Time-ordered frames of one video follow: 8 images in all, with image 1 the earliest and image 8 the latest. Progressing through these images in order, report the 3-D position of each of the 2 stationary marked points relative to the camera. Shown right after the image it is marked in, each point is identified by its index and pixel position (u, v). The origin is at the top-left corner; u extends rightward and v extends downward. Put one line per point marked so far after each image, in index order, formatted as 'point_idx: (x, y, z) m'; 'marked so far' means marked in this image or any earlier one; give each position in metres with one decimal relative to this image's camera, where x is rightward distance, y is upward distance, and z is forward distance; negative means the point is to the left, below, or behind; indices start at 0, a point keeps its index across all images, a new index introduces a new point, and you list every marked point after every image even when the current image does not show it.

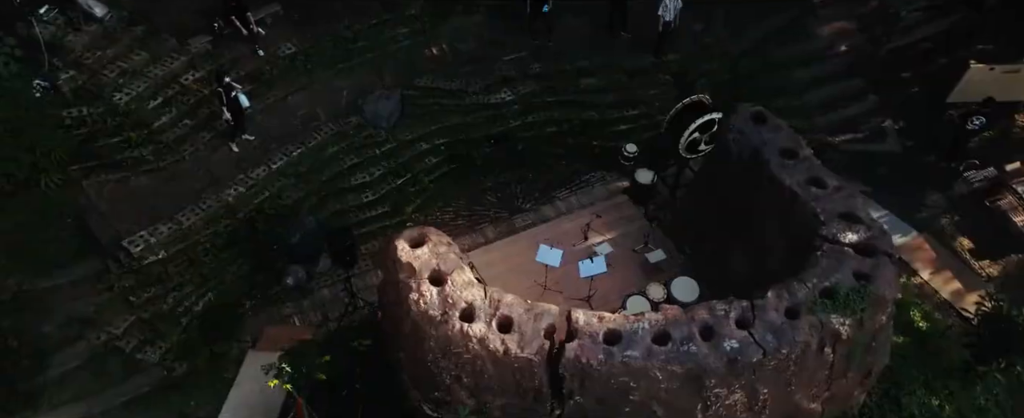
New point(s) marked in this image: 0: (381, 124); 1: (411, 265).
0: (-2.7, +1.6, +10.4) m
1: (-1.0, -0.6, +6.1) m
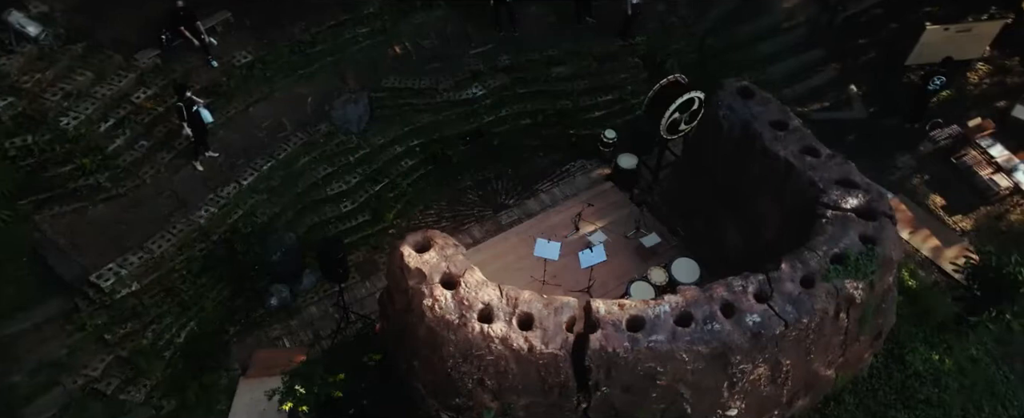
0: (-3.0, +1.5, +10.0) m
1: (-0.9, -0.6, +5.8) m
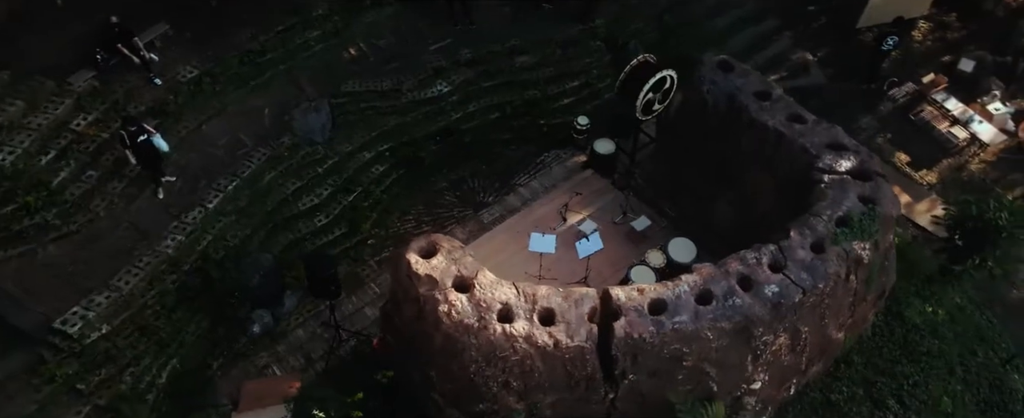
0: (-3.4, +1.2, +9.4) m
1: (-0.8, -0.7, +5.5) m
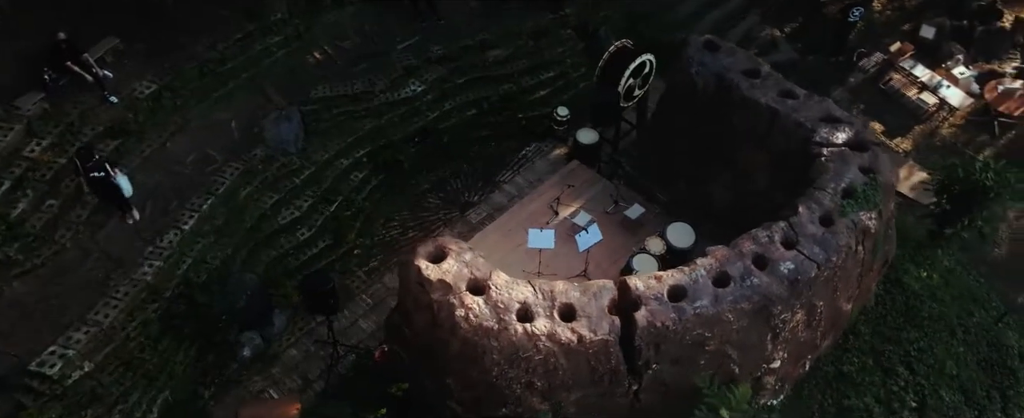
0: (-3.7, +1.0, +9.0) m
1: (-0.6, -0.7, +5.2) m
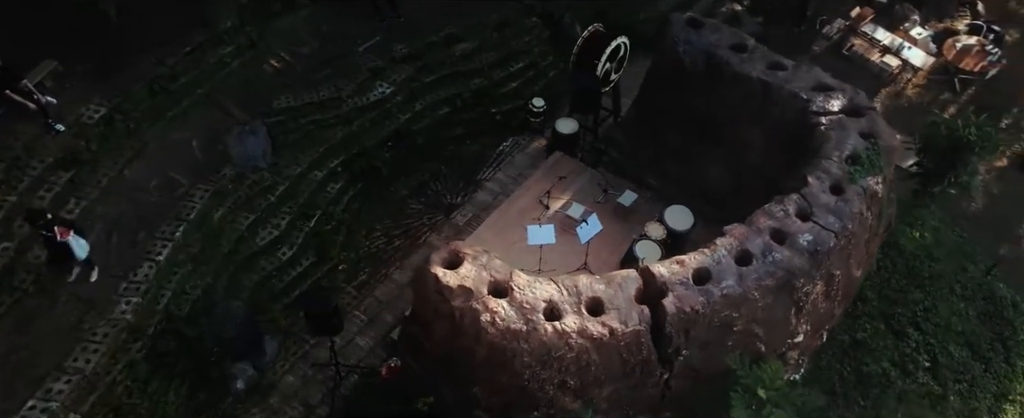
0: (-3.8, +0.7, +8.5) m
1: (-0.4, -0.7, +4.9) m
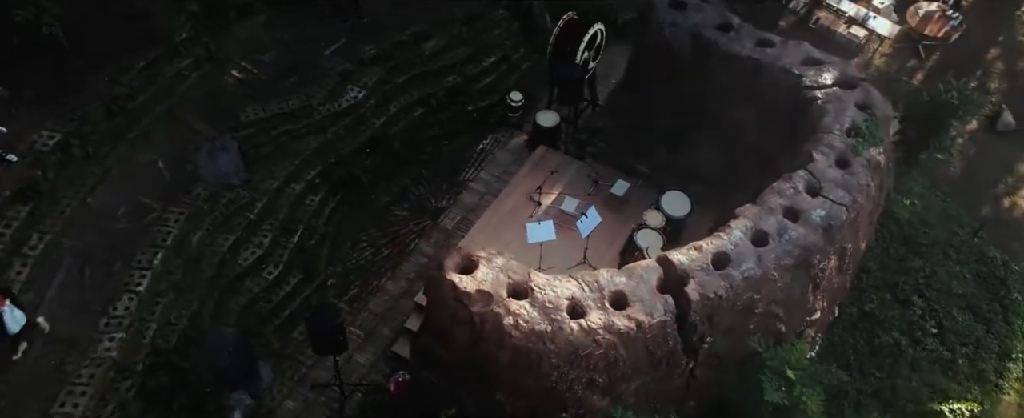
0: (-4.0, +0.4, +8.0) m
1: (-0.2, -0.7, +4.7) m
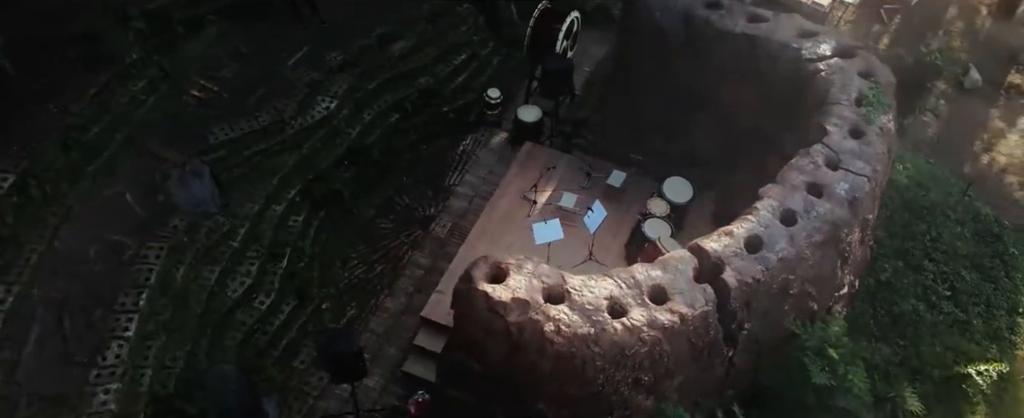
0: (-3.9, 0.0, +7.5) m
1: (+0.1, -0.7, +4.4) m
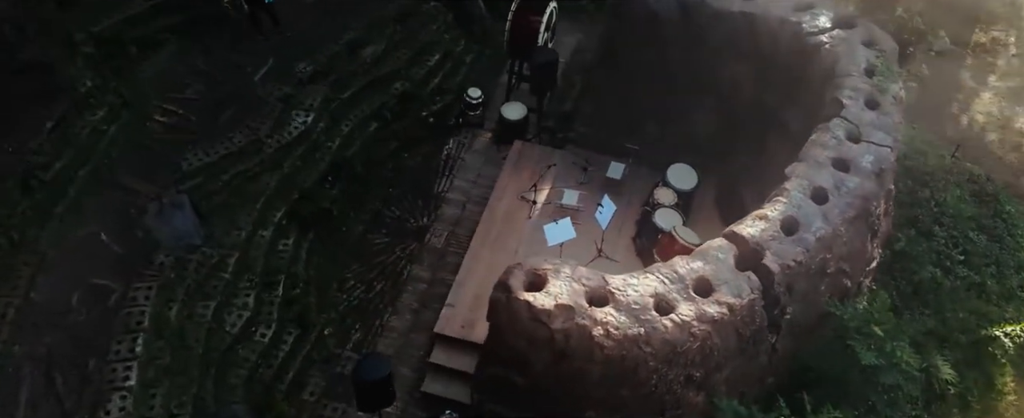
0: (-3.8, -0.4, +7.1) m
1: (+0.4, -0.8, +4.2) m
